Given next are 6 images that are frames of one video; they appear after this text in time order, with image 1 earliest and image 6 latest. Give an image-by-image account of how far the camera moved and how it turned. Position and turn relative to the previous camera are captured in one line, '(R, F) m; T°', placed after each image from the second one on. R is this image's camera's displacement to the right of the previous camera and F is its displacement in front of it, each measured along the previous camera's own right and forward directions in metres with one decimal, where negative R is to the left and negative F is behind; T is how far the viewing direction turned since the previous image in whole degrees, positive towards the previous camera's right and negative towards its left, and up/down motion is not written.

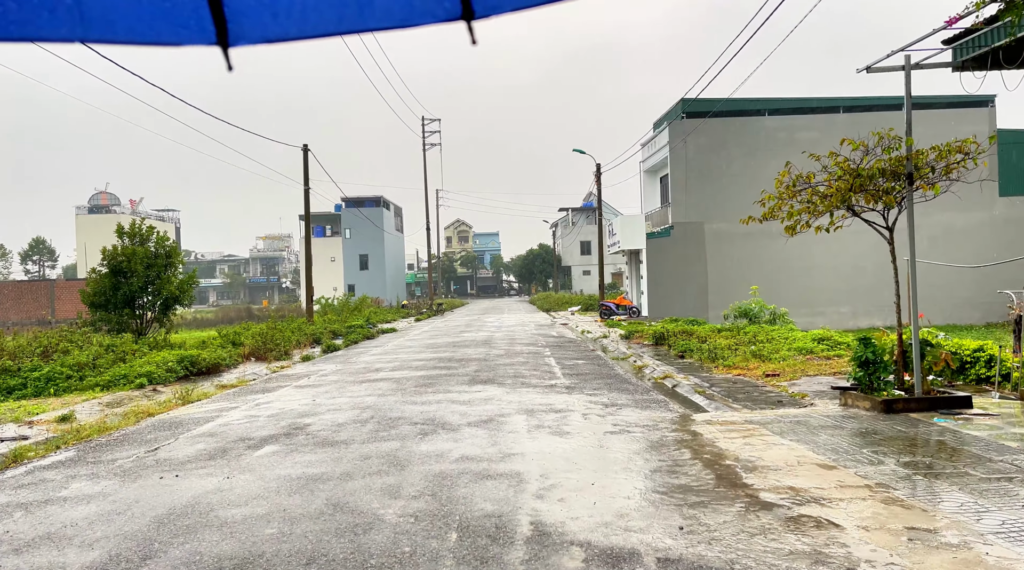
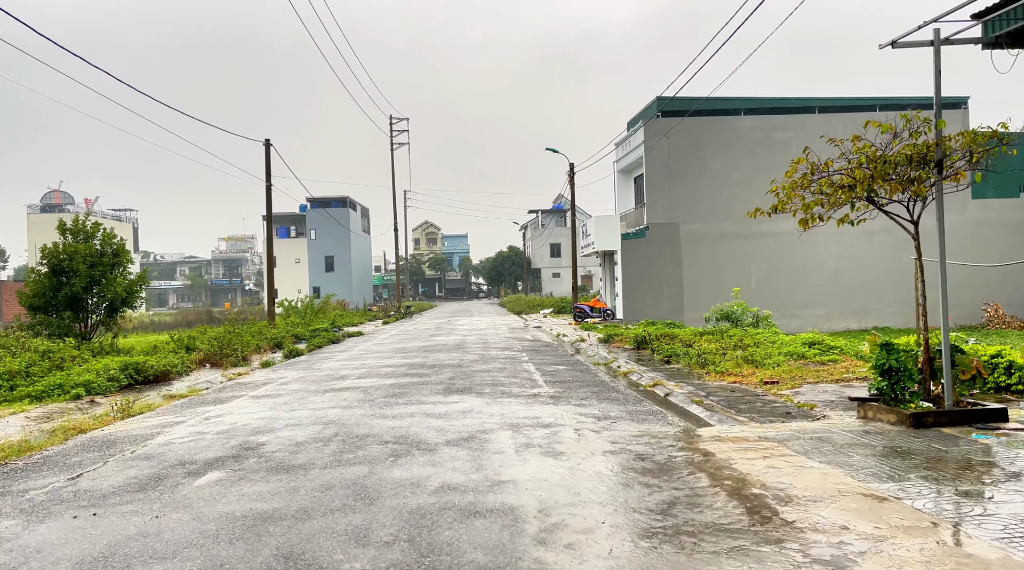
(-0.2, +0.9) m; +2°
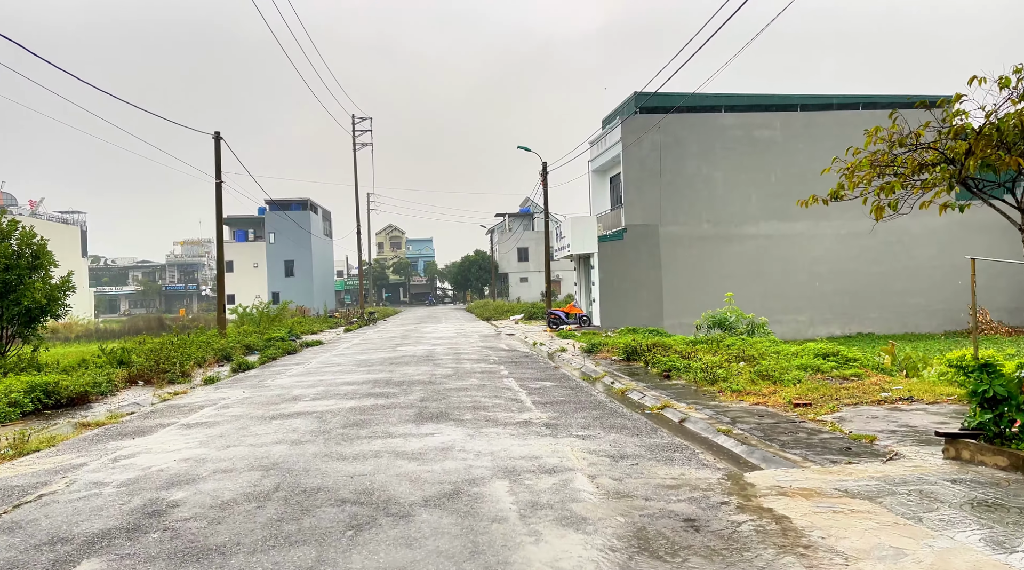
(-0.2, +1.7) m; +3°
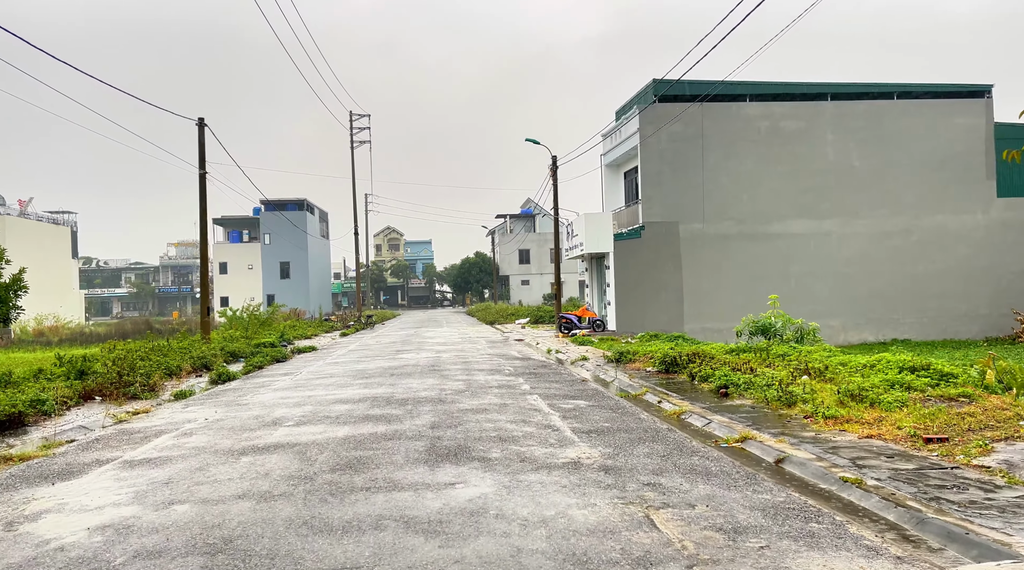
(-0.4, +2.0) m; 0°
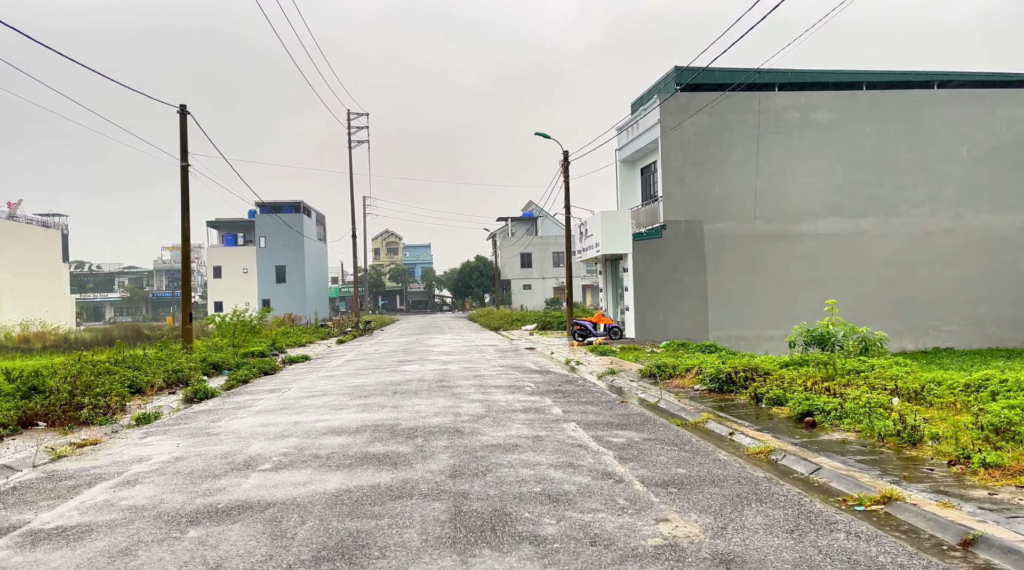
(-0.4, +2.0) m; 0°
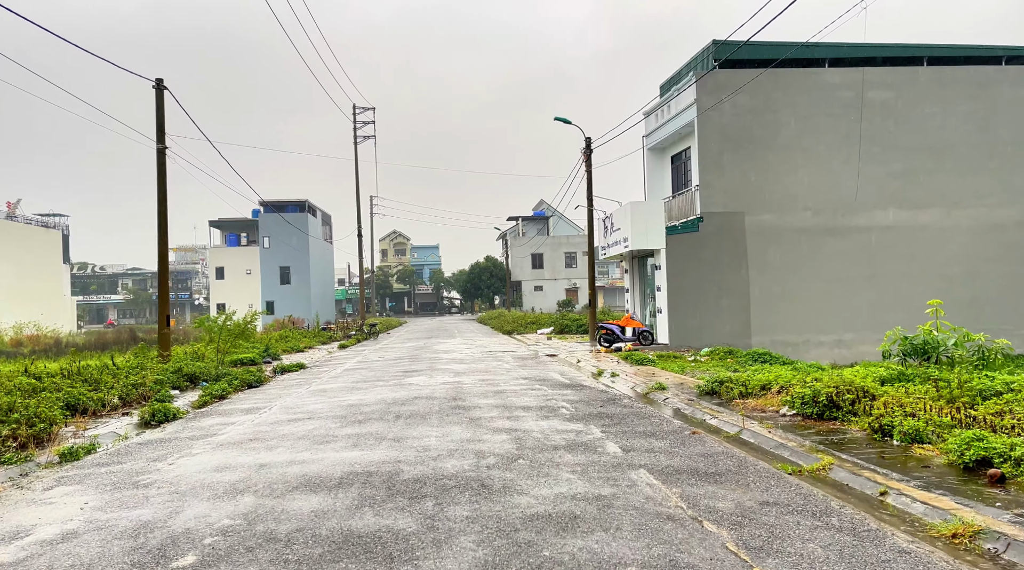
(-0.3, +2.5) m; -1°
